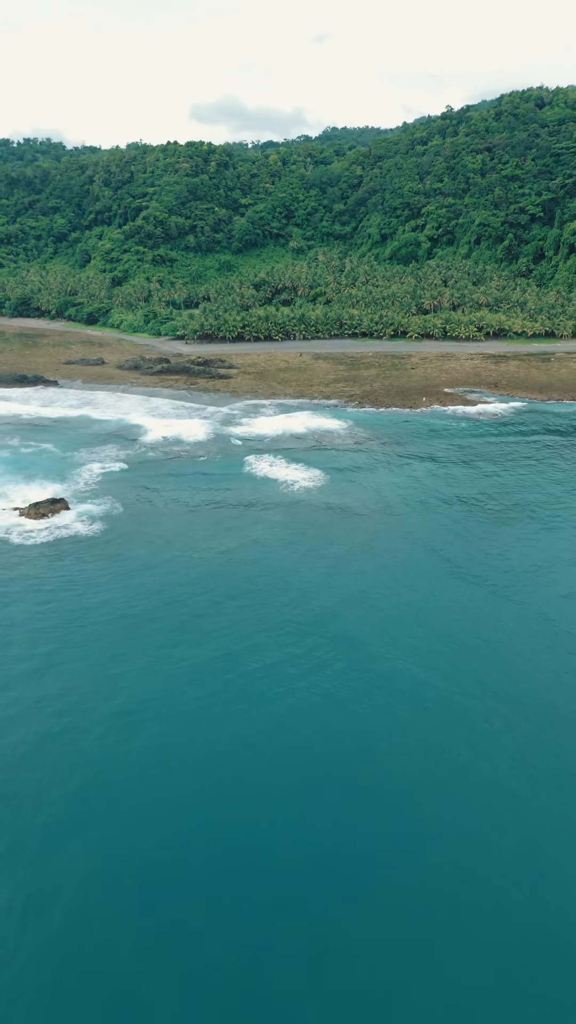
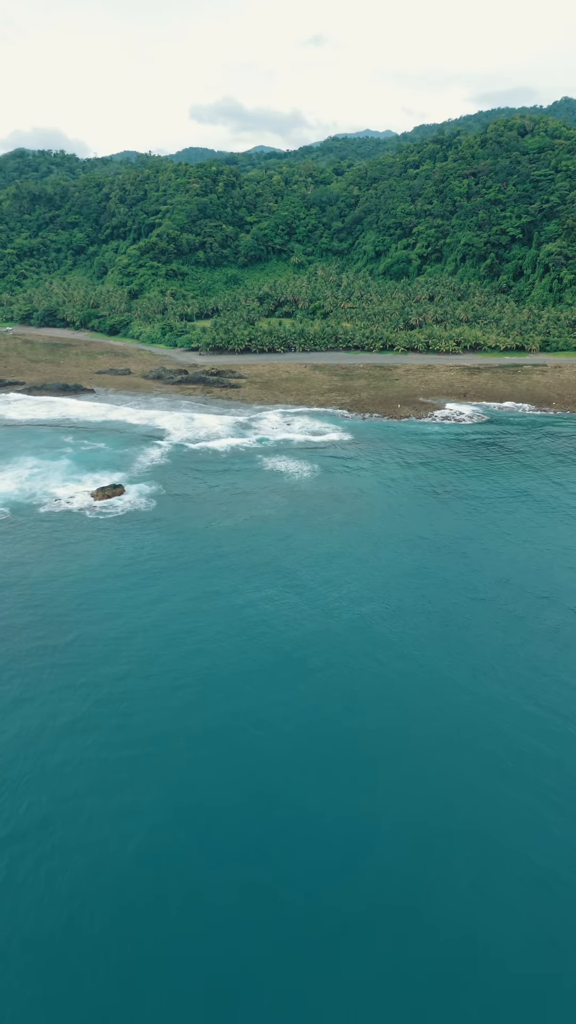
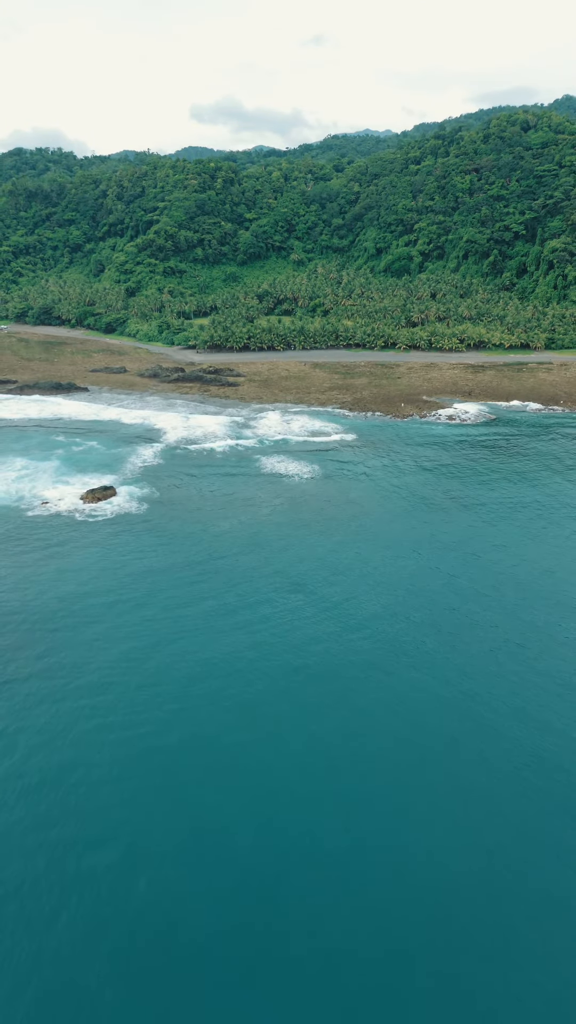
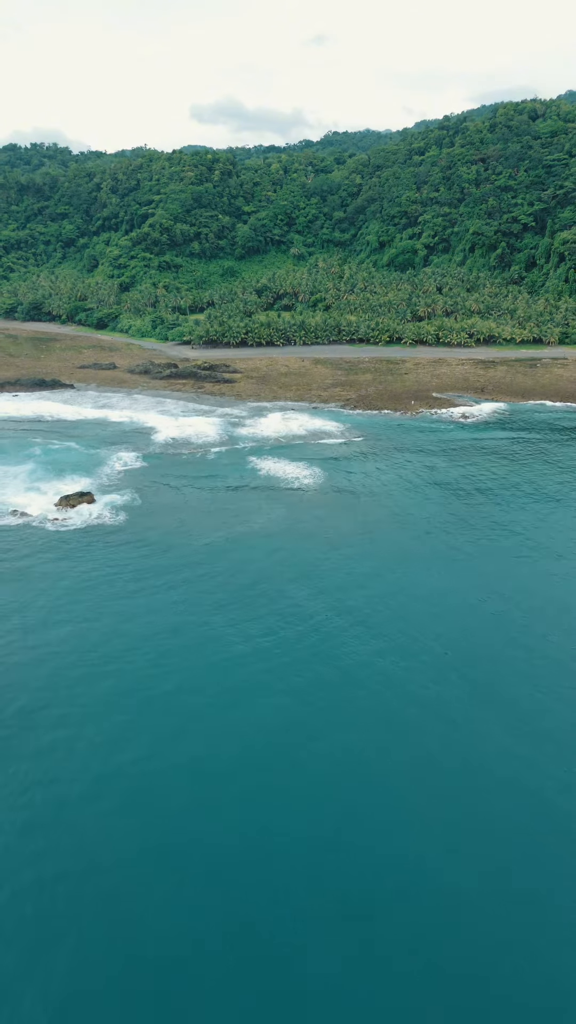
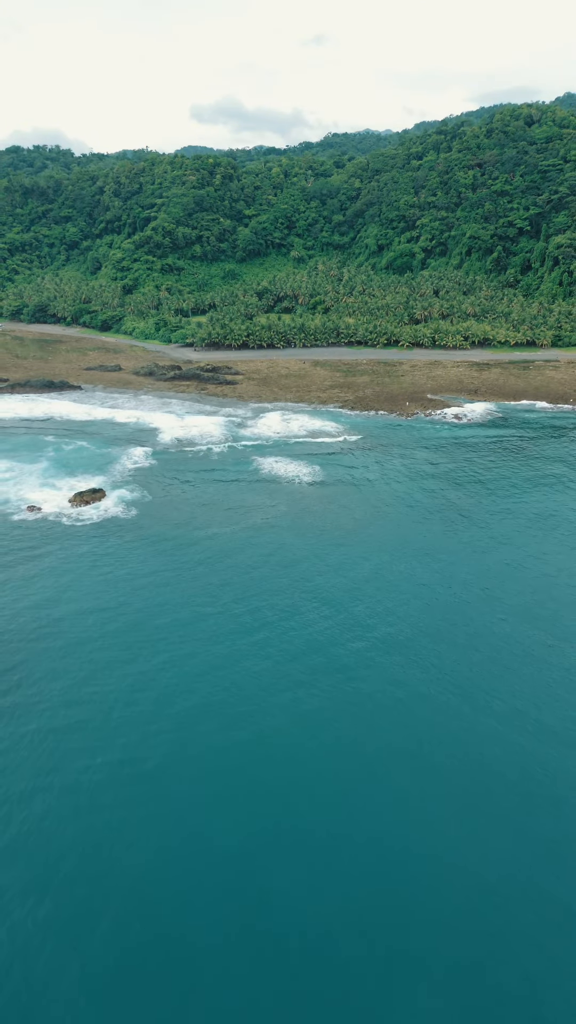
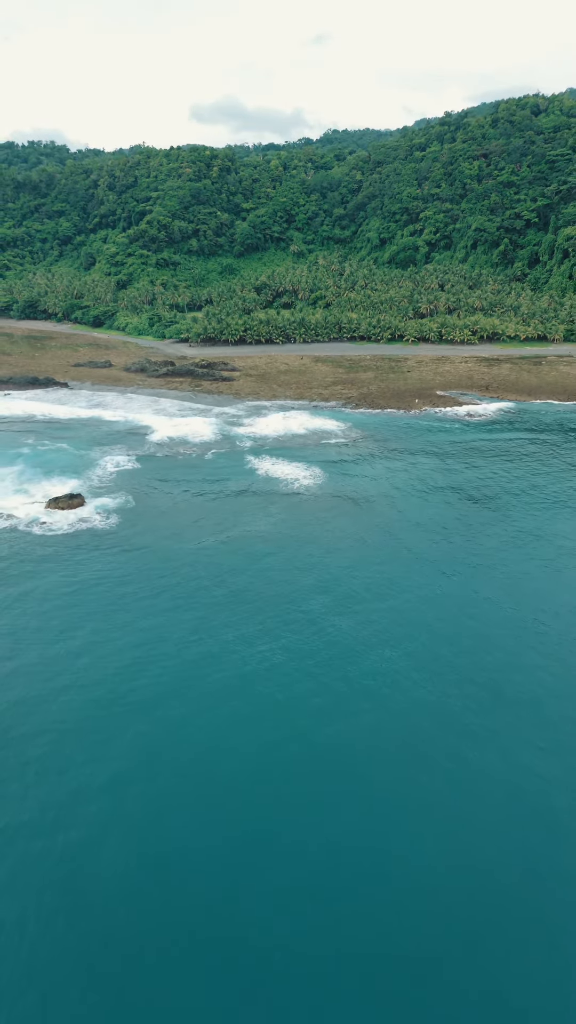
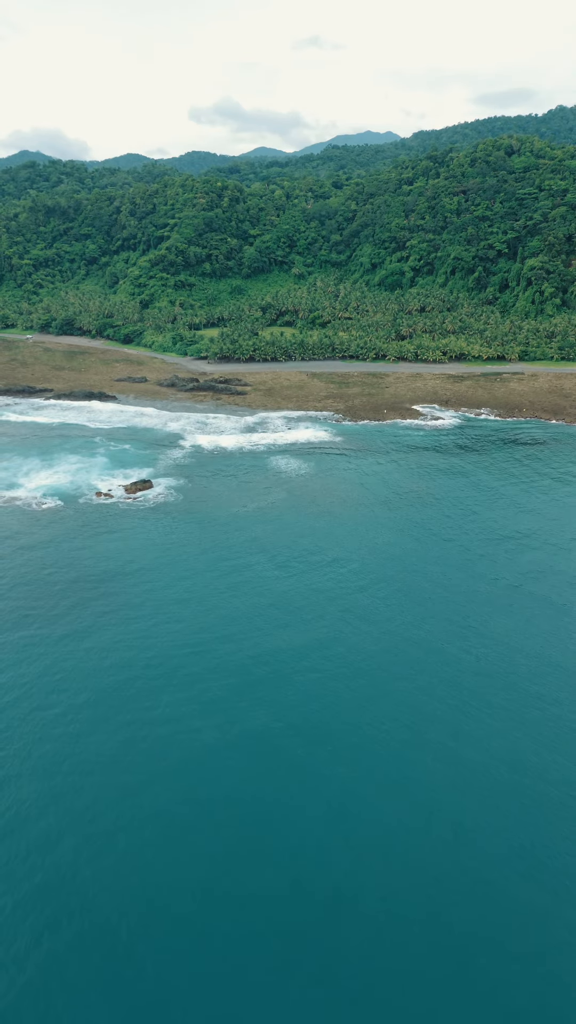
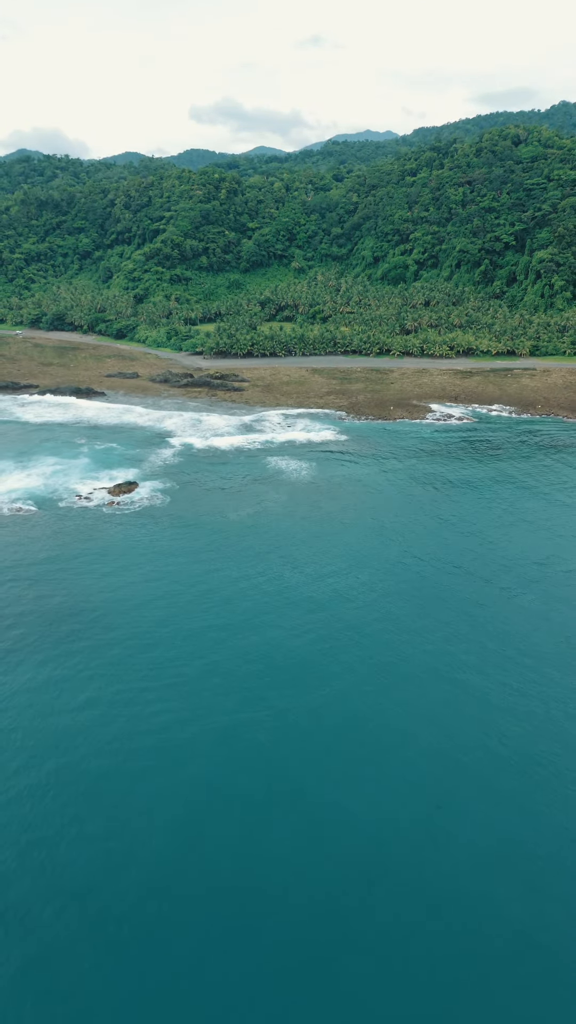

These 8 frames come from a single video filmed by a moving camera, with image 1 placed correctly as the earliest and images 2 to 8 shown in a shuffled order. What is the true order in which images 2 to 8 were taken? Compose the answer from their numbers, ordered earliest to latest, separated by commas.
6, 4, 5, 3, 2, 8, 7
